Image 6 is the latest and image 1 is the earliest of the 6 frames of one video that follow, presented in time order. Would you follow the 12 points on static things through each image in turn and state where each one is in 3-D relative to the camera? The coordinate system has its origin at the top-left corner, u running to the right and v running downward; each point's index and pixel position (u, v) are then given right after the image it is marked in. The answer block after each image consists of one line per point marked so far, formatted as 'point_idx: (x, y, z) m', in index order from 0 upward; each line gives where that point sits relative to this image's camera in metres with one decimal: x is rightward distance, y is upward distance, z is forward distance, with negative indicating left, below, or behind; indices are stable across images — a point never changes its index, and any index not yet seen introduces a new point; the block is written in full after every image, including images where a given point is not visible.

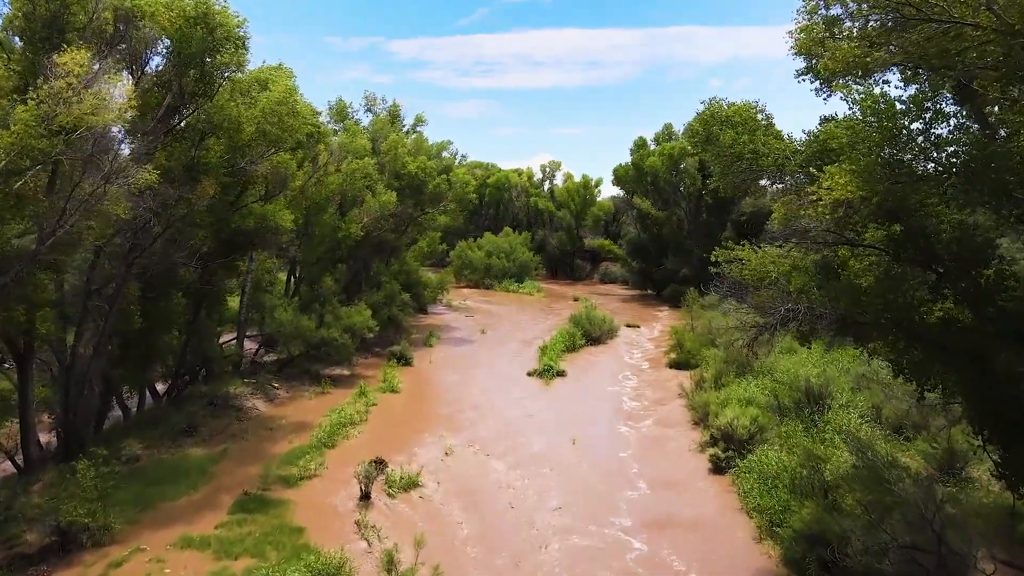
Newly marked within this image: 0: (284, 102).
0: (-4.5, +3.6, +11.0) m
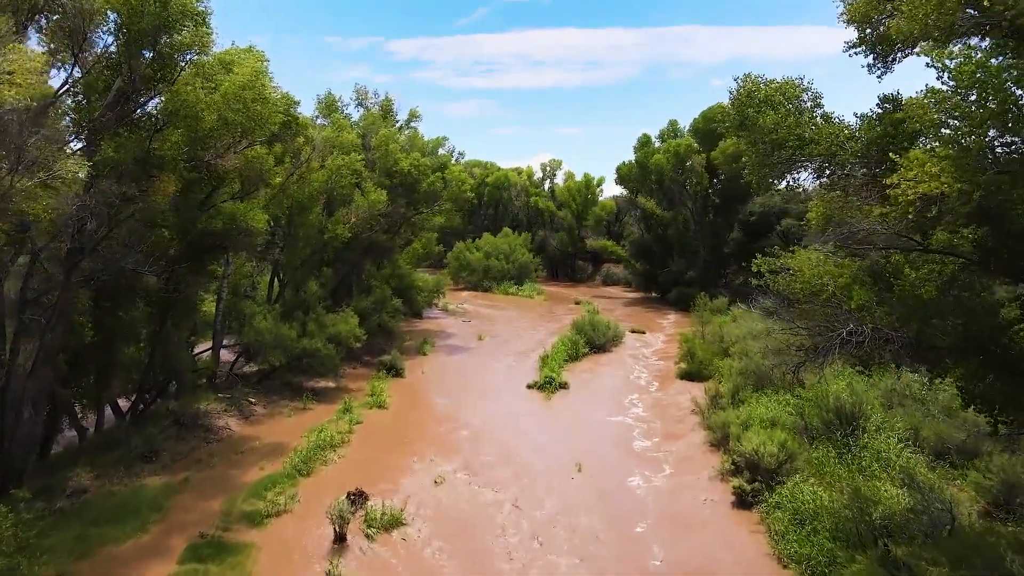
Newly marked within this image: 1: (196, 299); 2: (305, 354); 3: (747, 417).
0: (-4.6, +3.5, +9.8) m
1: (-6.8, -0.2, +12.3) m
2: (-5.3, -1.7, +14.6) m
3: (+4.6, -2.5, +11.2) m
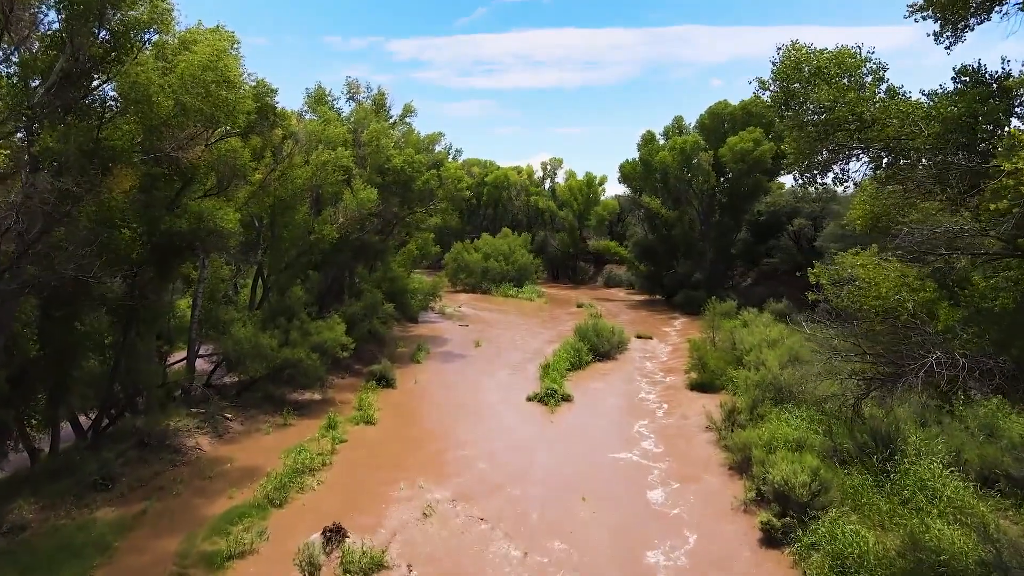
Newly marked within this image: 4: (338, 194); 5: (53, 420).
0: (-4.6, +3.4, +8.7) m
1: (-6.8, -0.4, +11.2) m
2: (-5.4, -1.8, +13.6) m
3: (+4.6, -2.7, +10.2) m
4: (-5.2, +2.8, +17.1) m
5: (-7.9, -2.3, +9.8) m
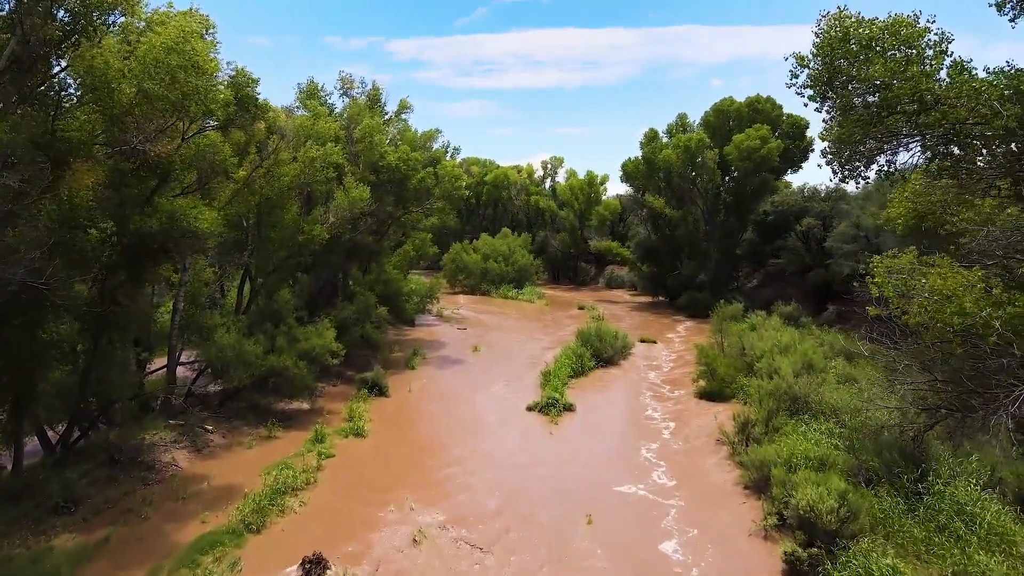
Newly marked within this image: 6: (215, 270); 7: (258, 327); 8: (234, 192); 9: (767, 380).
0: (-4.6, +3.3, +7.9) m
1: (-6.8, -0.4, +10.5) m
2: (-5.4, -1.9, +12.8) m
3: (+4.6, -2.7, +9.4) m
4: (-5.2, +2.7, +16.4) m
5: (-7.9, -2.3, +9.1) m
6: (-7.1, +0.4, +13.5) m
7: (-6.0, -0.9, +13.5) m
8: (-5.9, +2.0, +12.0) m
9: (+5.9, -2.1, +13.2) m
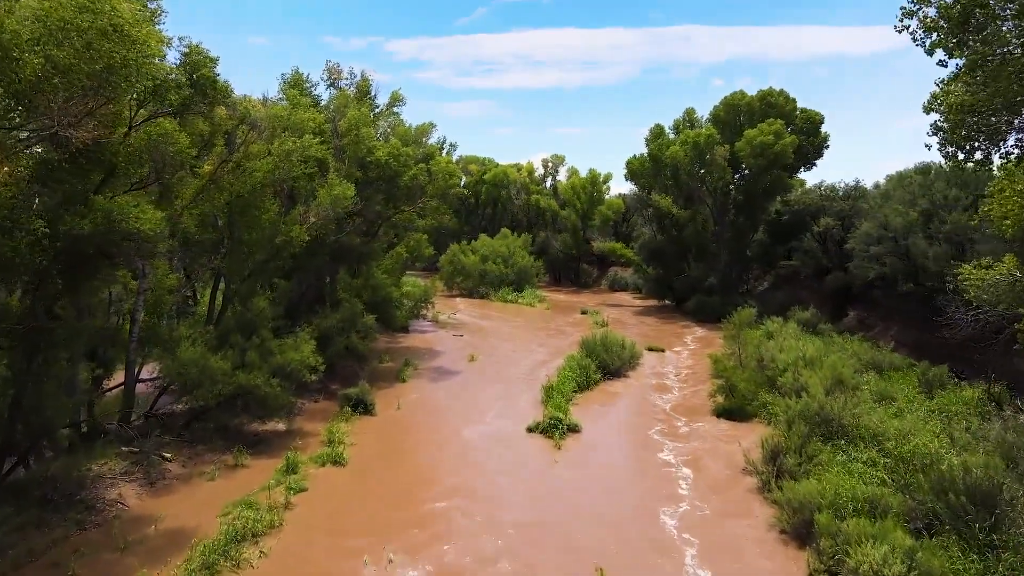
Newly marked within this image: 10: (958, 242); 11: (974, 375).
0: (-4.7, +3.1, +6.6) m
1: (-6.9, -0.6, +9.1) m
2: (-5.4, -2.1, +11.5) m
3: (+4.5, -2.9, +8.0) m
4: (-5.3, +2.6, +15.0) m
5: (-7.9, -2.5, +7.7) m
6: (-7.1, +0.3, +12.2) m
7: (-6.1, -1.1, +12.2) m
8: (-5.9, +1.9, +10.7) m
9: (+5.9, -2.3, +11.8) m
10: (+12.9, +1.3, +16.5) m
11: (+12.2, -2.3, +15.0) m
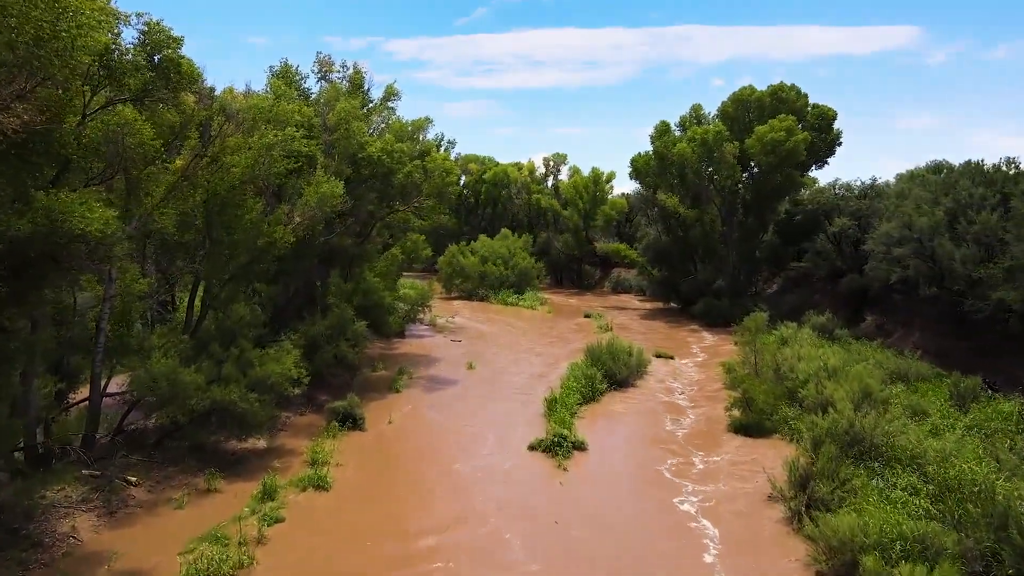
0: (-4.7, +3.0, +5.6) m
1: (-6.9, -0.7, +8.1) m
2: (-5.4, -2.2, +10.5) m
3: (+4.5, -3.0, +7.1) m
4: (-5.3, +2.5, +14.0) m
5: (-7.9, -2.6, +6.7) m
6: (-7.1, +0.1, +11.2) m
7: (-6.0, -1.2, +11.2) m
8: (-5.9, +1.7, +9.7) m
9: (+5.9, -2.4, +10.8) m
10: (+12.9, +1.2, +15.5) m
11: (+12.2, -2.4, +14.1) m
